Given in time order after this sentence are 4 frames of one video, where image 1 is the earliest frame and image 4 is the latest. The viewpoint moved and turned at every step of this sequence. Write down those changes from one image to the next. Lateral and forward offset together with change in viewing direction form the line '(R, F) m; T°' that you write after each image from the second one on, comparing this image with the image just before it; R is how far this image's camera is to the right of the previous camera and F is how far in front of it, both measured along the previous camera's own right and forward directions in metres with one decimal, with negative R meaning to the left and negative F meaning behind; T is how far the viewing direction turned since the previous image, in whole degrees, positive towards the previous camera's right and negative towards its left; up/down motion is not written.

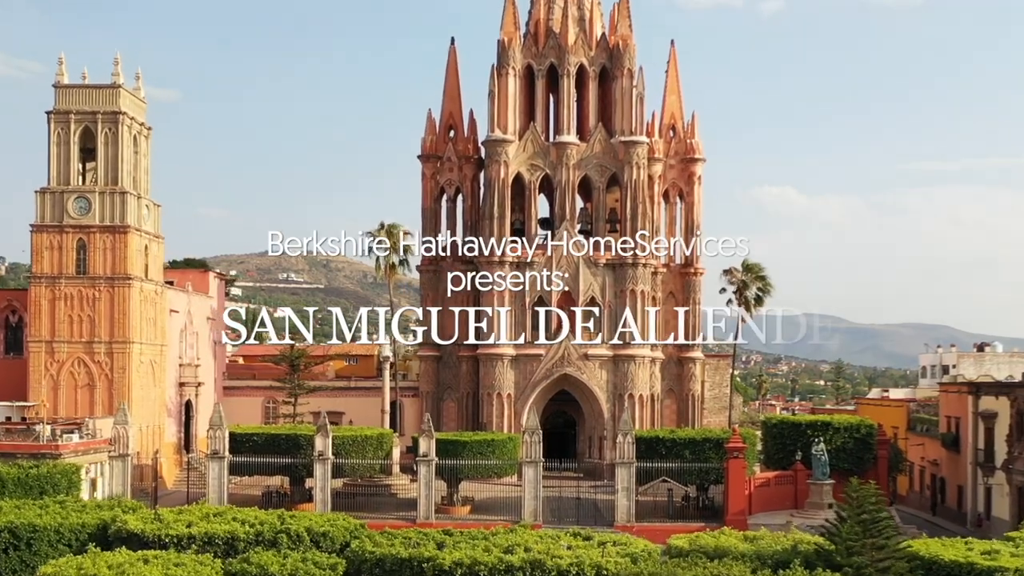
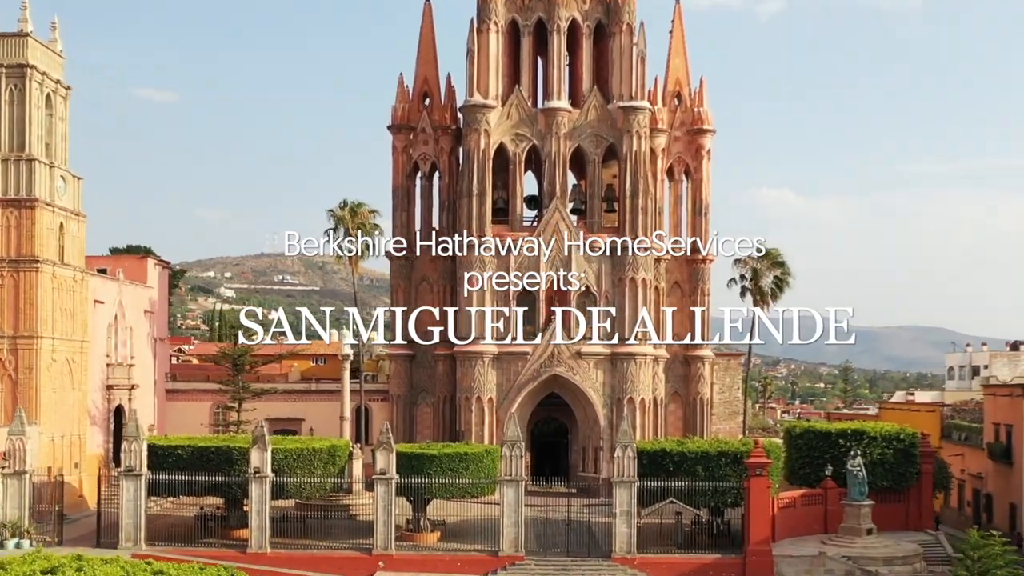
(+0.6, +7.0) m; 0°
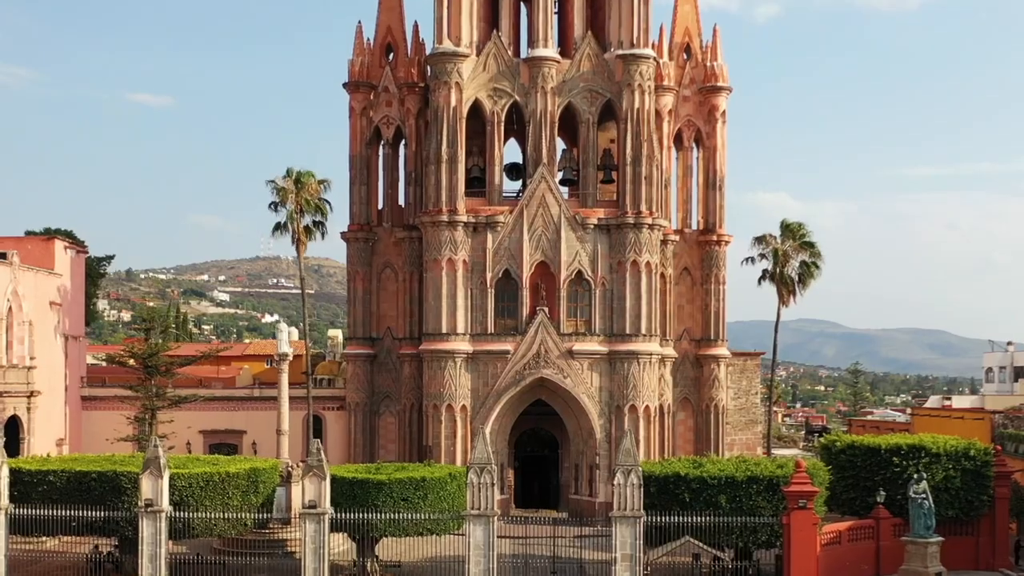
(+0.6, +7.8) m; 0°
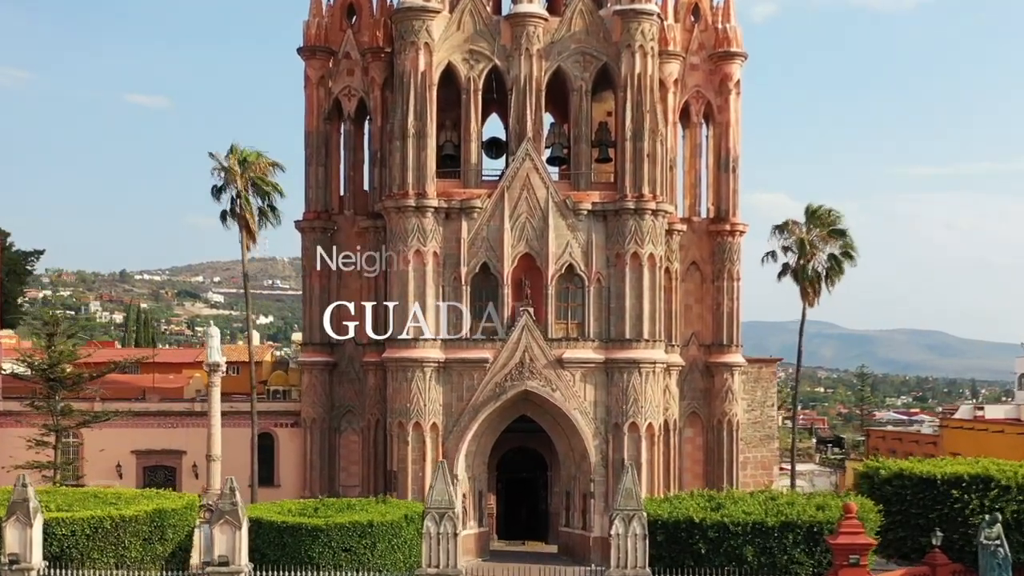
(+0.5, +5.8) m; 0°
